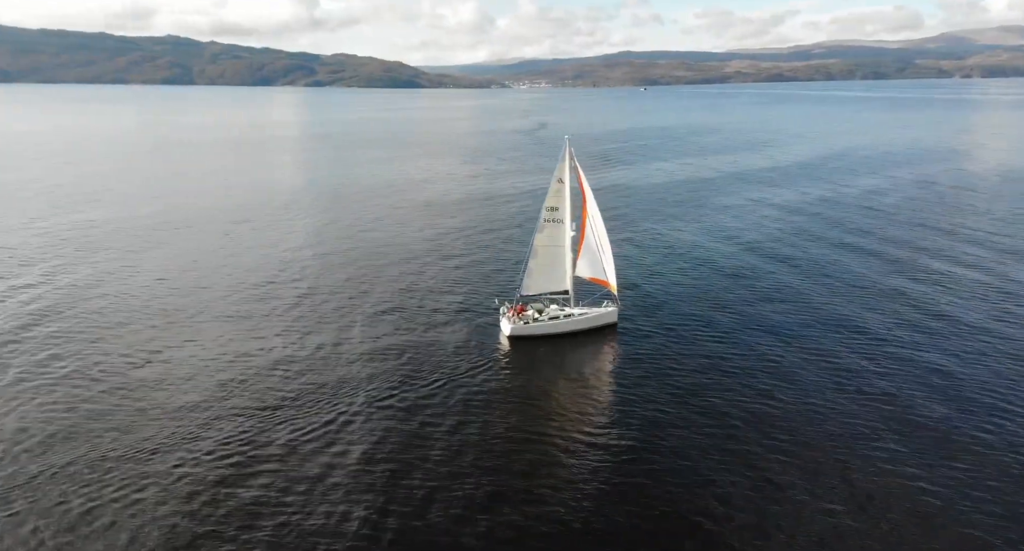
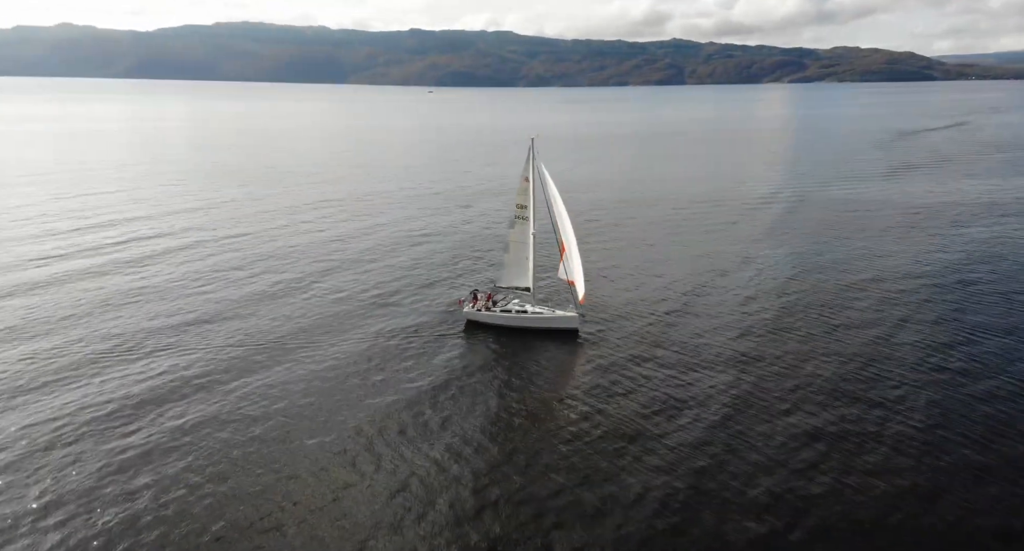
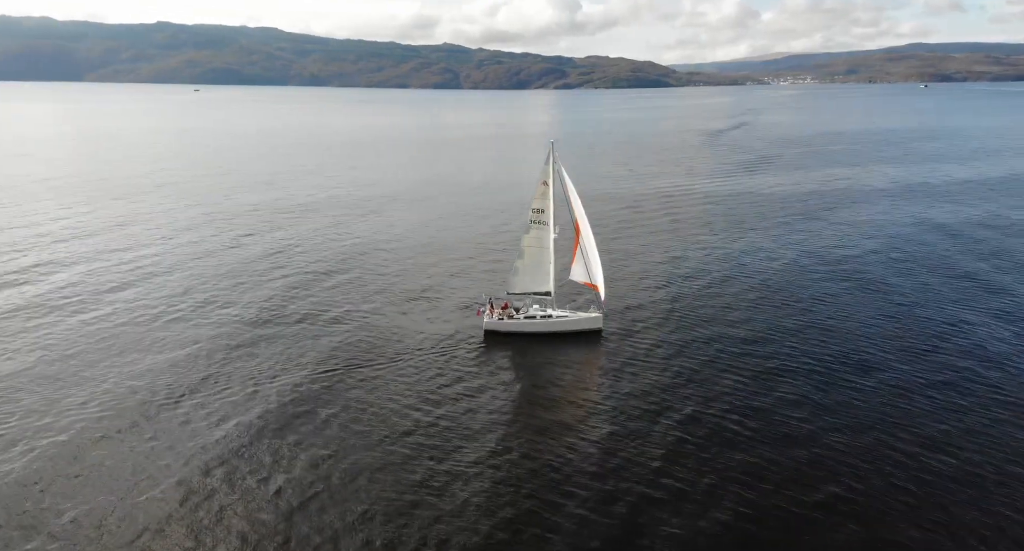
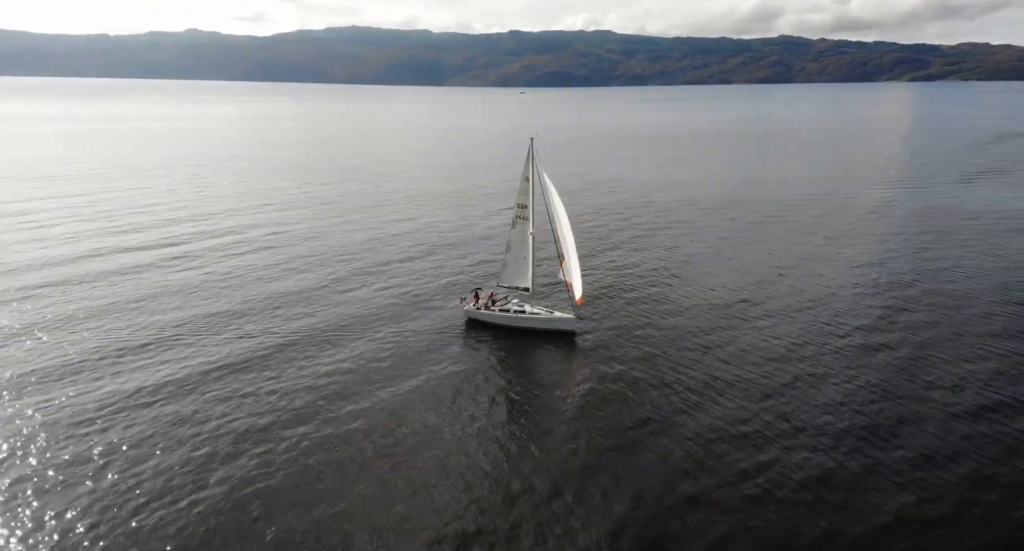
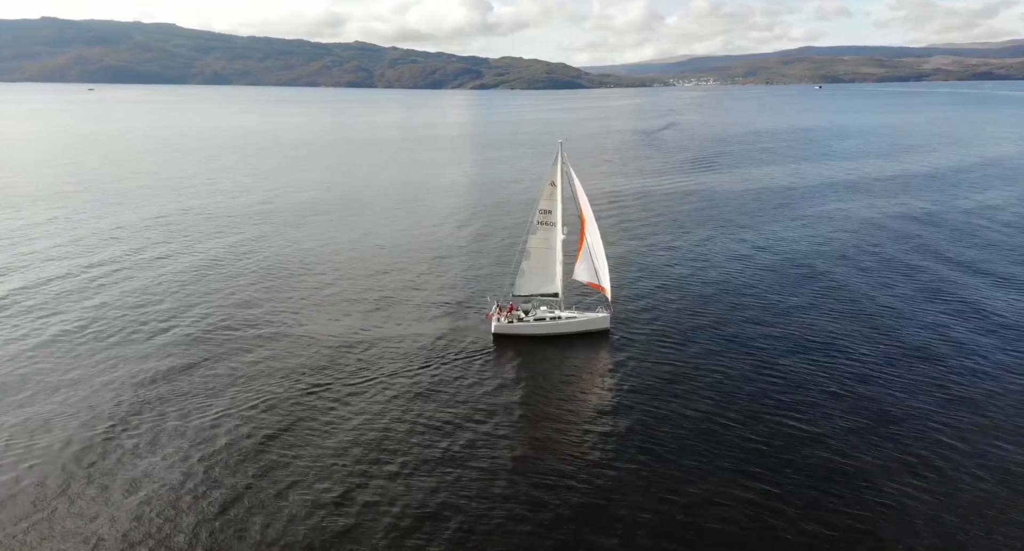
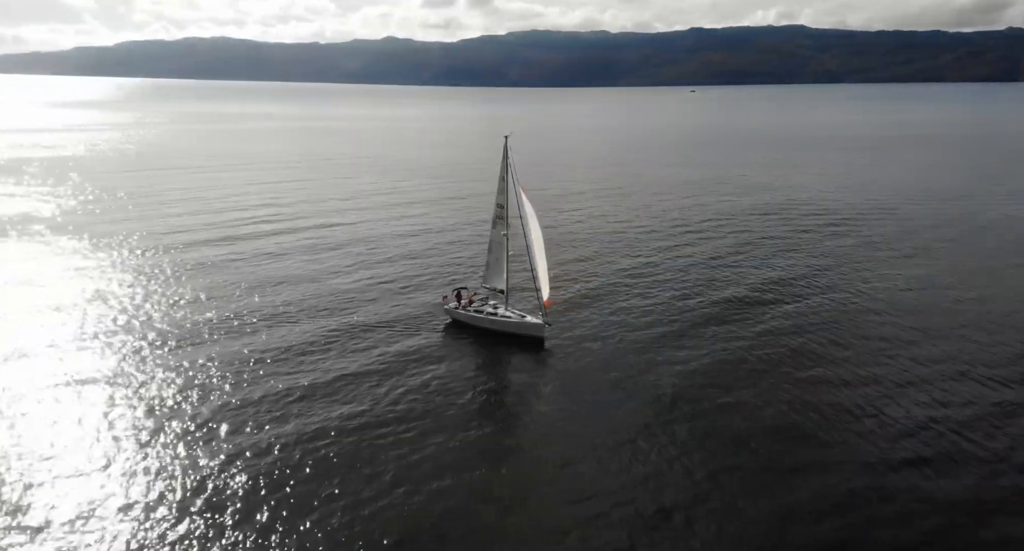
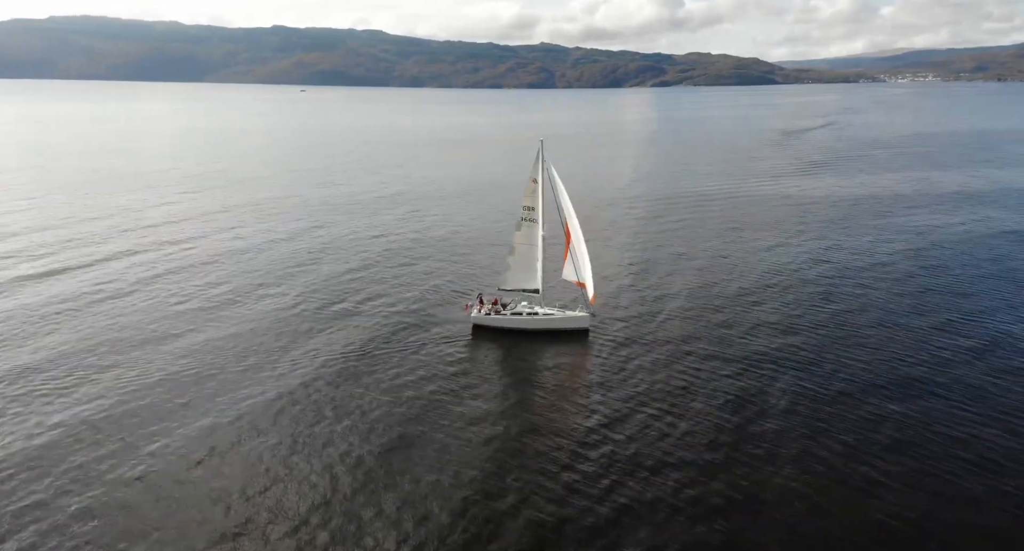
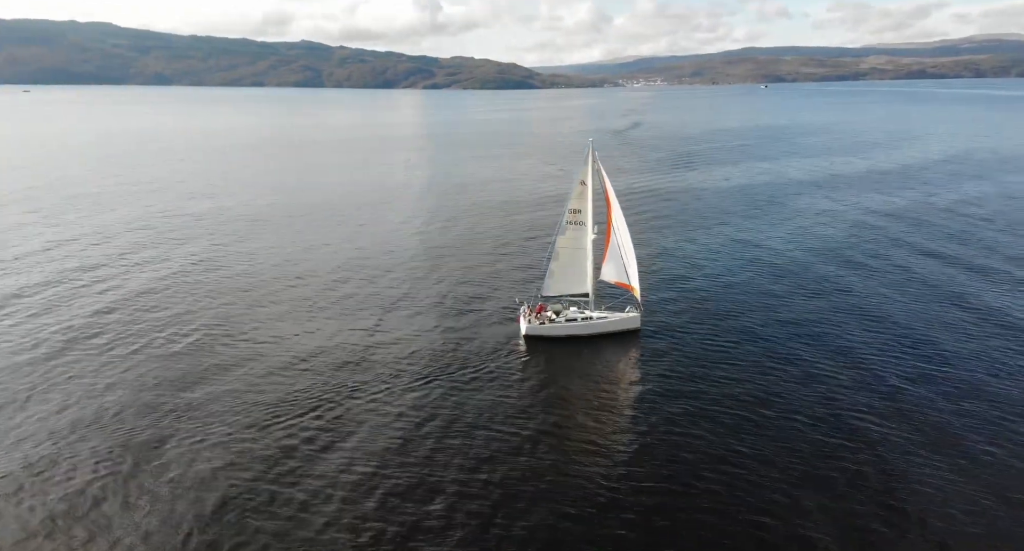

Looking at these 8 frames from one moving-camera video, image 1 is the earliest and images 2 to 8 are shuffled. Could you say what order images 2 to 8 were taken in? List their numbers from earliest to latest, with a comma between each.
8, 5, 3, 7, 2, 4, 6
